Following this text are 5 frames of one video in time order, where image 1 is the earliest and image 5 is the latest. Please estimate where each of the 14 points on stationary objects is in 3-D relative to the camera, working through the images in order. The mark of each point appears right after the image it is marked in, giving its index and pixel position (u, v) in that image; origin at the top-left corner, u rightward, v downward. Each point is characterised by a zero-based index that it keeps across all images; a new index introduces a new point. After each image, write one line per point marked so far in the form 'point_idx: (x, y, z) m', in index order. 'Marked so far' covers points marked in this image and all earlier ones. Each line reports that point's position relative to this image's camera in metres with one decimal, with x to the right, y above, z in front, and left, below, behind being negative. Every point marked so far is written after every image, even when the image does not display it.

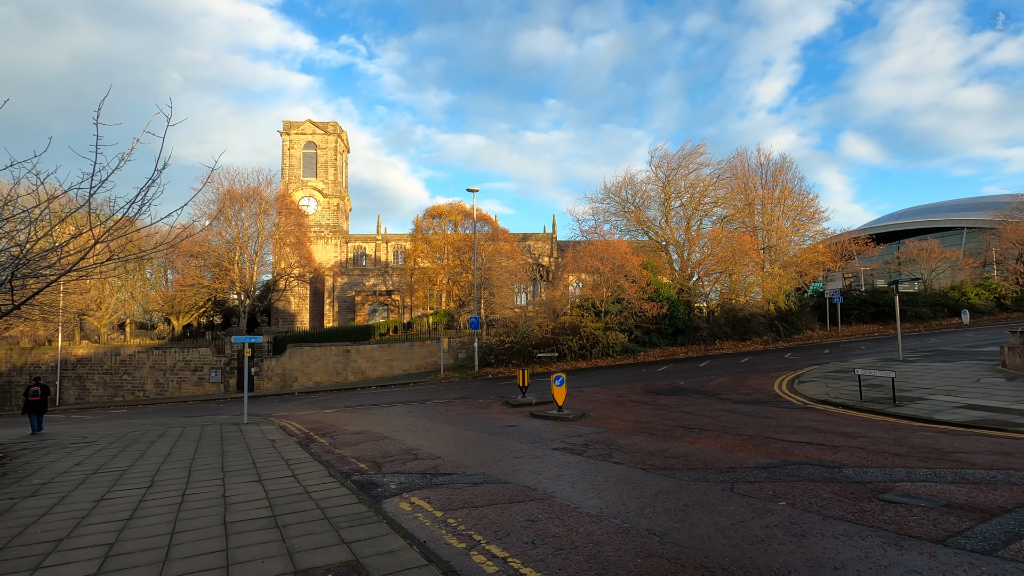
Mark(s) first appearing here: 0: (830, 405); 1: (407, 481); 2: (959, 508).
0: (+7.3, -2.7, +12.3) m
1: (-1.4, -2.5, +7.0) m
2: (+3.8, -1.9, +4.6) m
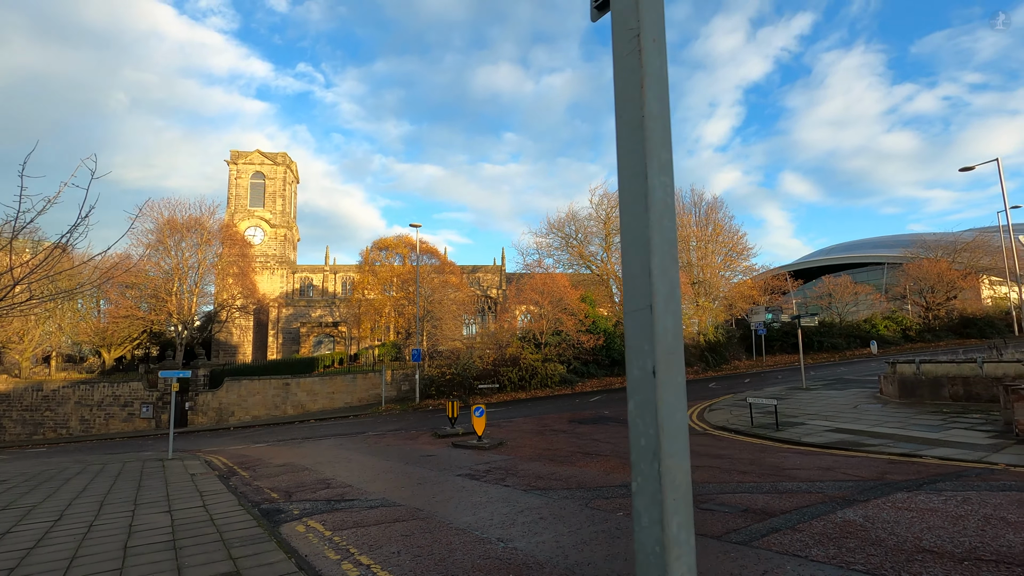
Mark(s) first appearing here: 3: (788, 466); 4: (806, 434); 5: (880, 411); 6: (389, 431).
0: (+5.4, -3.6, +13.5) m
1: (-2.9, -3.1, +7.6) m
2: (+2.5, -2.4, +5.7) m
3: (+4.2, -2.7, +8.1) m
4: (+6.6, -3.3, +11.9) m
5: (+9.7, -3.2, +14.0) m
6: (-4.3, -5.0, +18.5) m
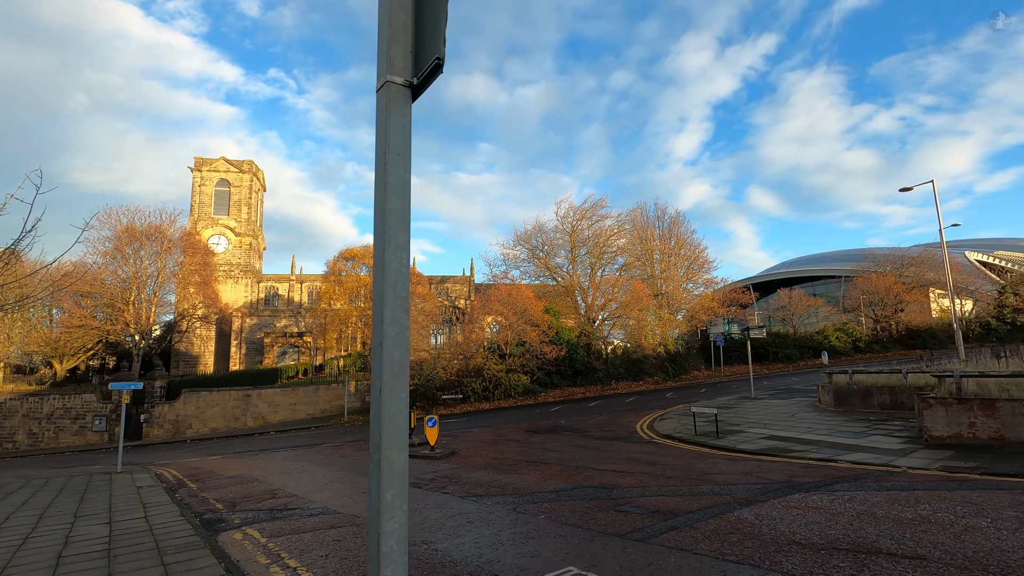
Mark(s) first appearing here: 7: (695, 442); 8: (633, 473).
0: (+4.2, -4.0, +14.1) m
1: (-3.8, -3.3, +7.7) m
2: (+1.7, -2.6, +6.1) m
3: (+3.2, -3.0, +8.7) m
4: (+5.4, -3.6, +12.6) m
5: (+8.4, -3.6, +14.8) m
6: (-5.7, -5.4, +18.5) m
7: (+4.5, -3.8, +13.3) m
8: (+2.0, -3.1, +8.9) m
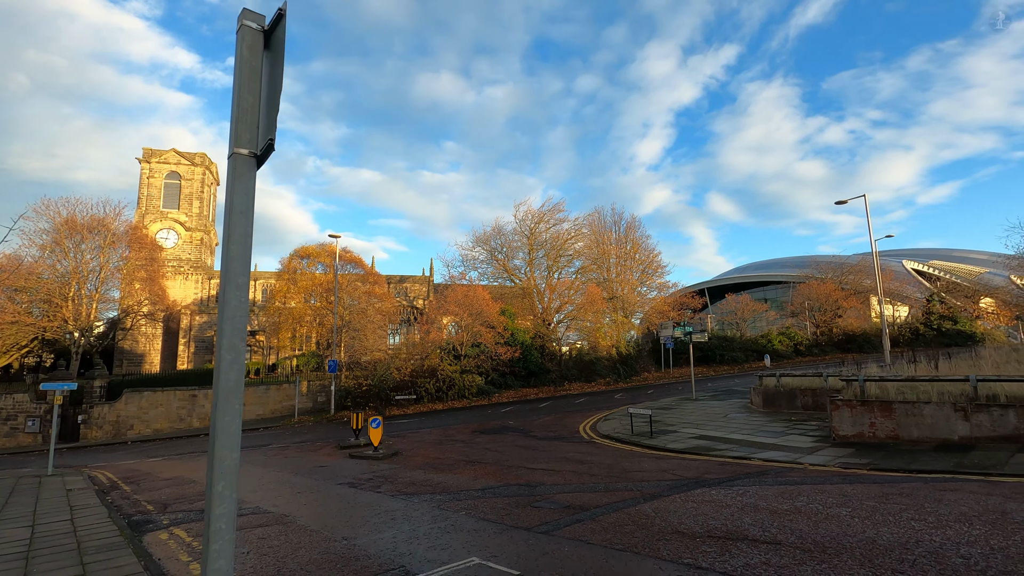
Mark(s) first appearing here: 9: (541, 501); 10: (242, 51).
0: (+2.6, -4.2, +14.7) m
1: (-4.9, -3.4, +7.8) m
2: (+0.7, -2.7, +6.6) m
3: (+2.1, -3.2, +9.3) m
4: (+4.0, -3.8, +13.3) m
5: (+6.8, -3.9, +15.7) m
6: (-7.6, -5.4, +18.5) m
7: (+3.1, -4.0, +13.9) m
8: (+0.8, -3.2, +9.4) m
9: (+0.4, -2.8, +7.0) m
10: (-1.0, +0.8, +1.9) m
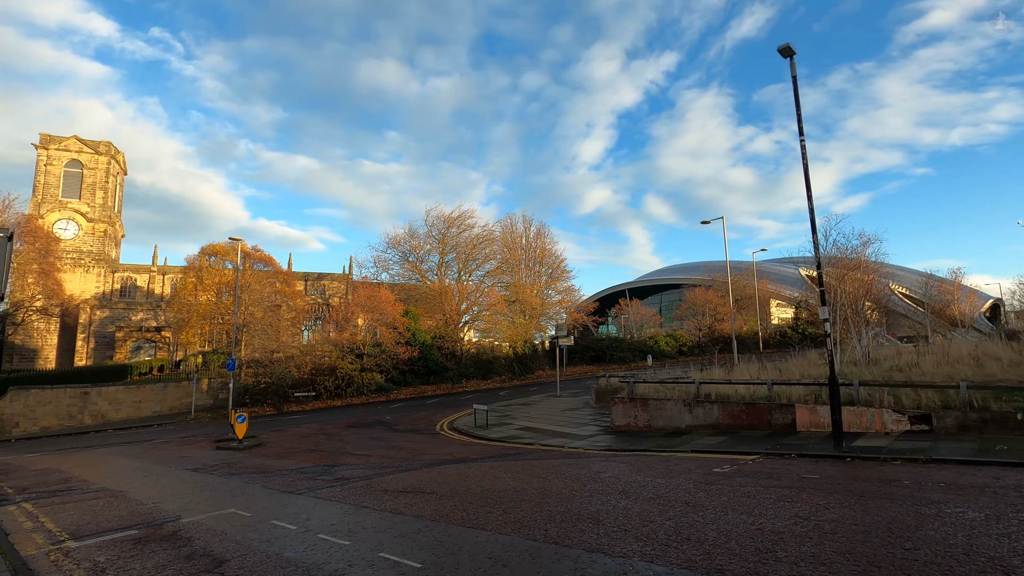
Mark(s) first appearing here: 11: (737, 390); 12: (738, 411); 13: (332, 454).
0: (-2.0, -4.6, +17.3) m
1: (-8.6, -3.7, +9.6) m
2: (-2.9, -3.2, +9.0) m
3: (-1.9, -3.6, +11.8) m
4: (-0.4, -4.3, +16.0) m
5: (+2.1, -4.4, +18.7) m
6: (-12.5, -5.6, +19.8) m
7: (-1.4, -4.5, +16.5) m
8: (-3.1, -3.7, +11.7) m
9: (-3.3, -3.3, +9.3) m
10: (-3.9, +0.3, +4.1) m
11: (+5.6, -2.5, +13.2) m
12: (+5.1, -2.8, +12.1) m
13: (-4.2, -3.9, +12.5) m
